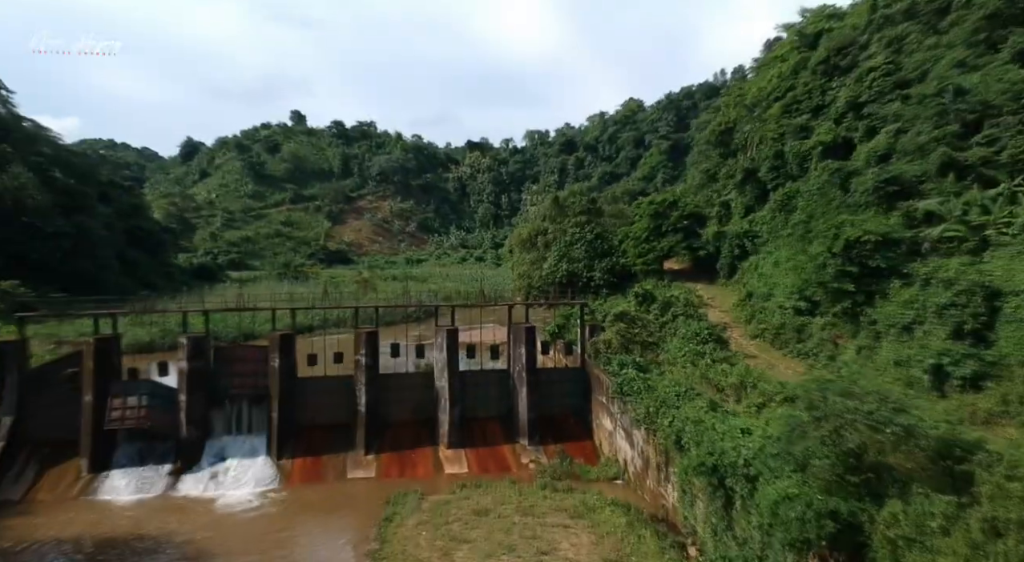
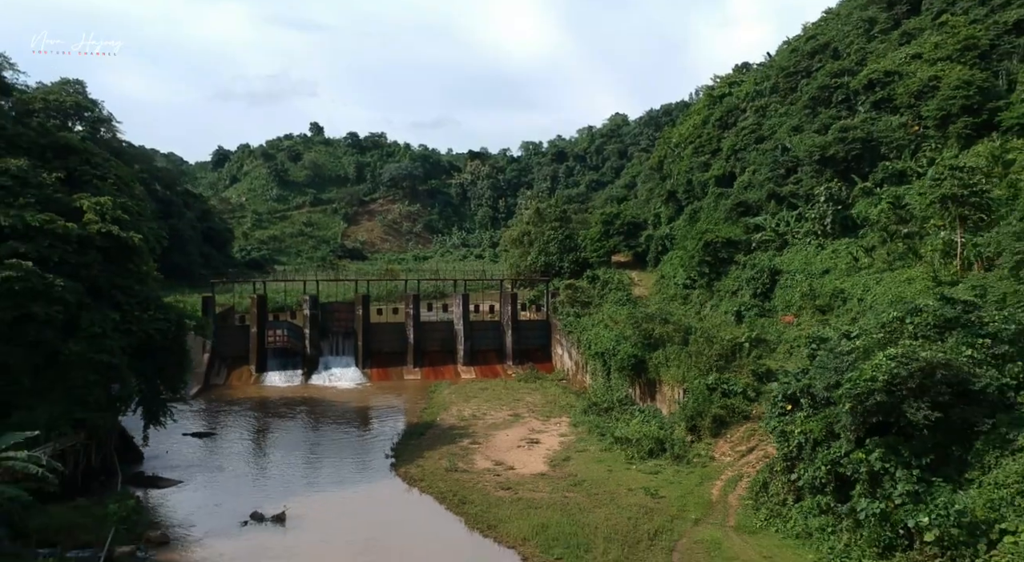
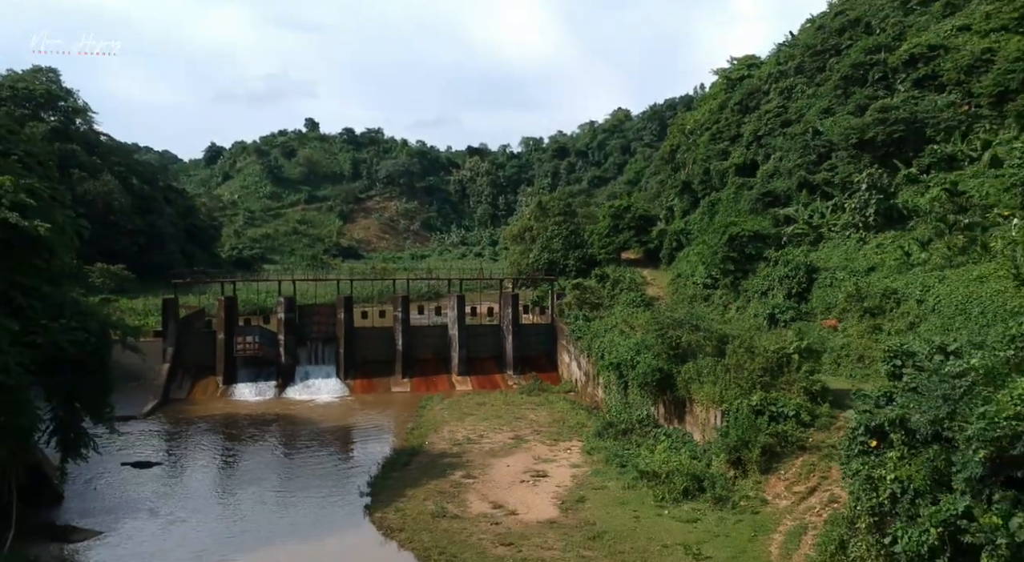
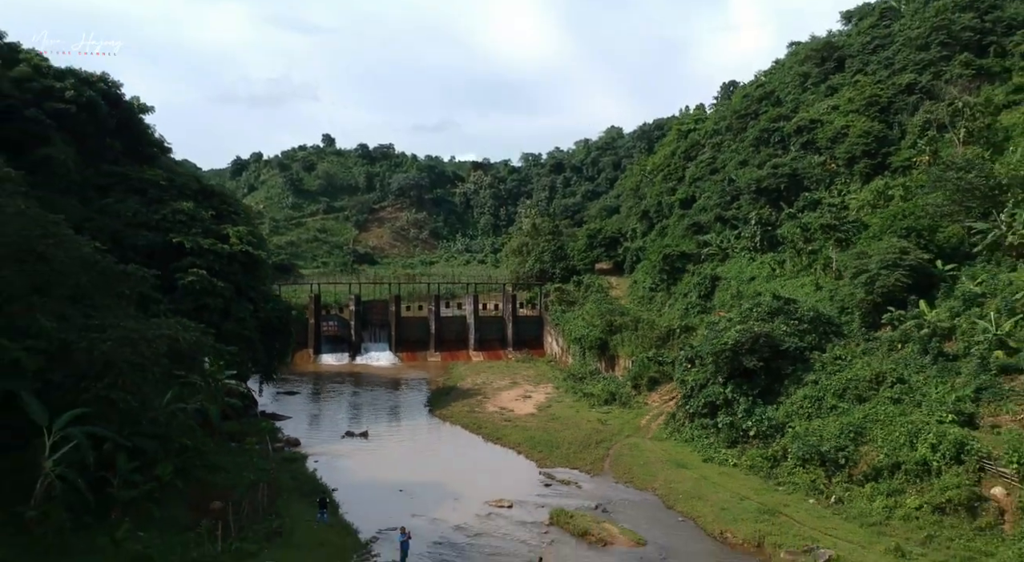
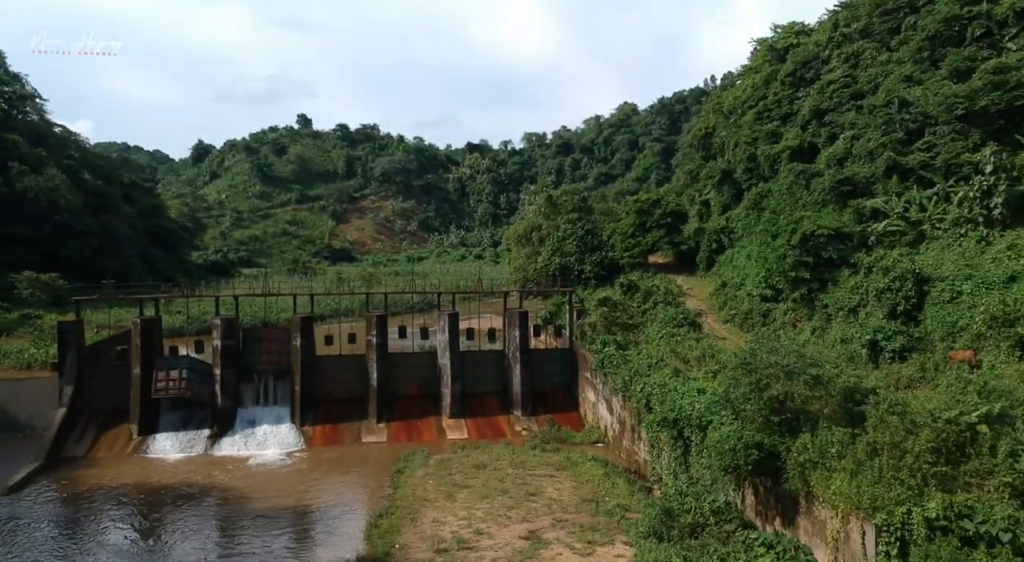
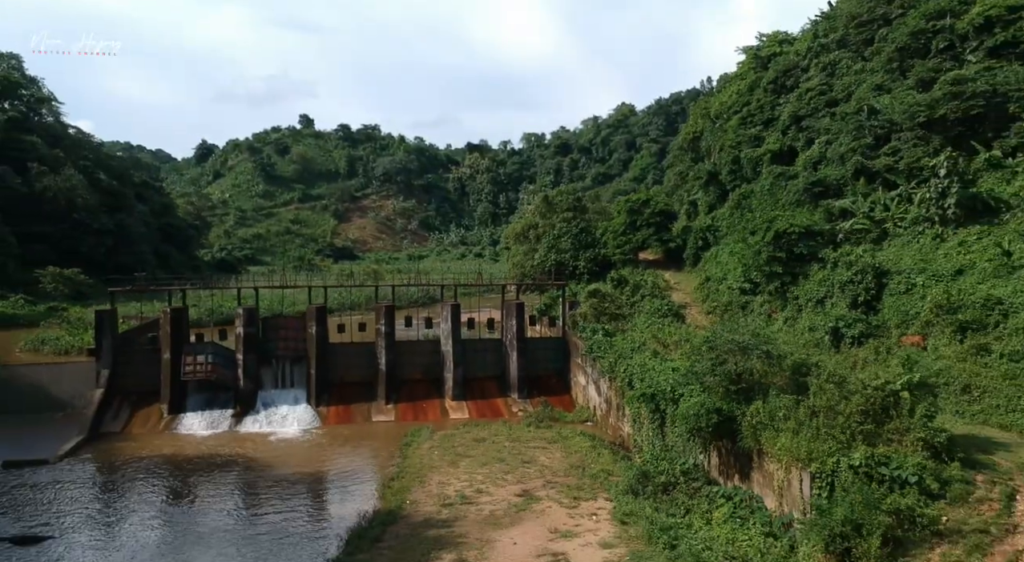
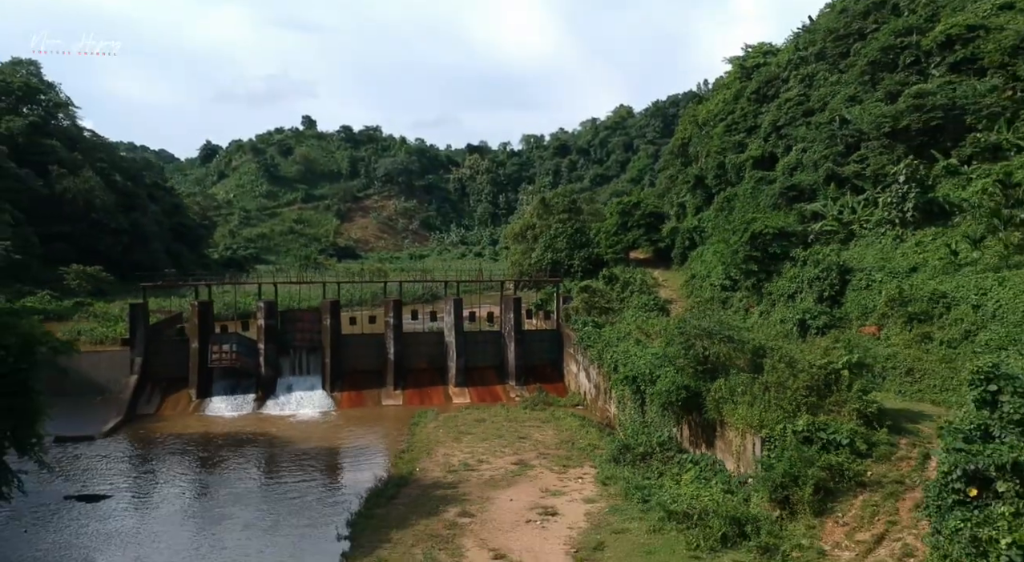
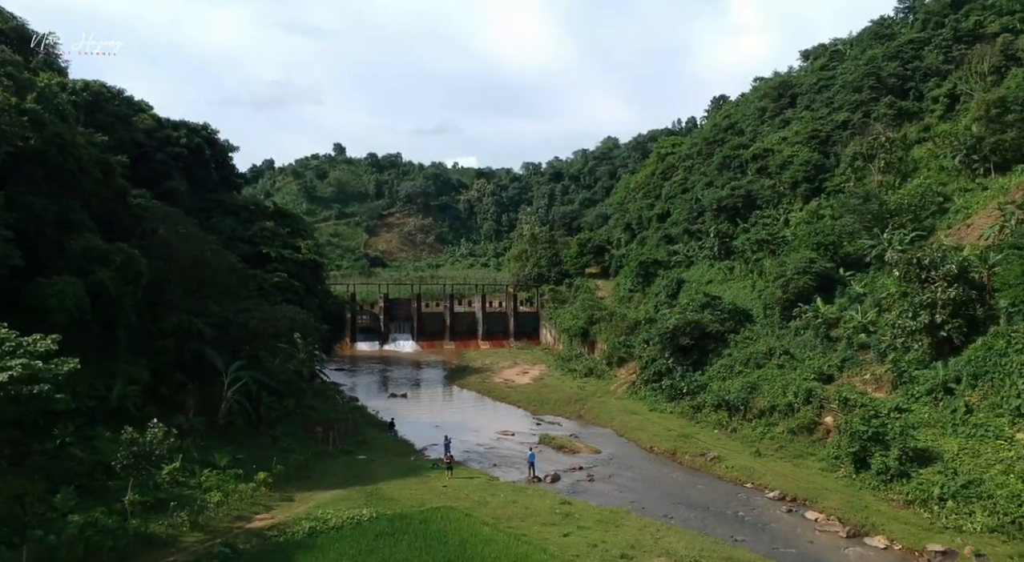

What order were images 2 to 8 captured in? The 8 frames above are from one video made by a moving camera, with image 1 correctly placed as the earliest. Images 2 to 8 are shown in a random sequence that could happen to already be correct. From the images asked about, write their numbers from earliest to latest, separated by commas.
5, 6, 7, 3, 2, 4, 8
